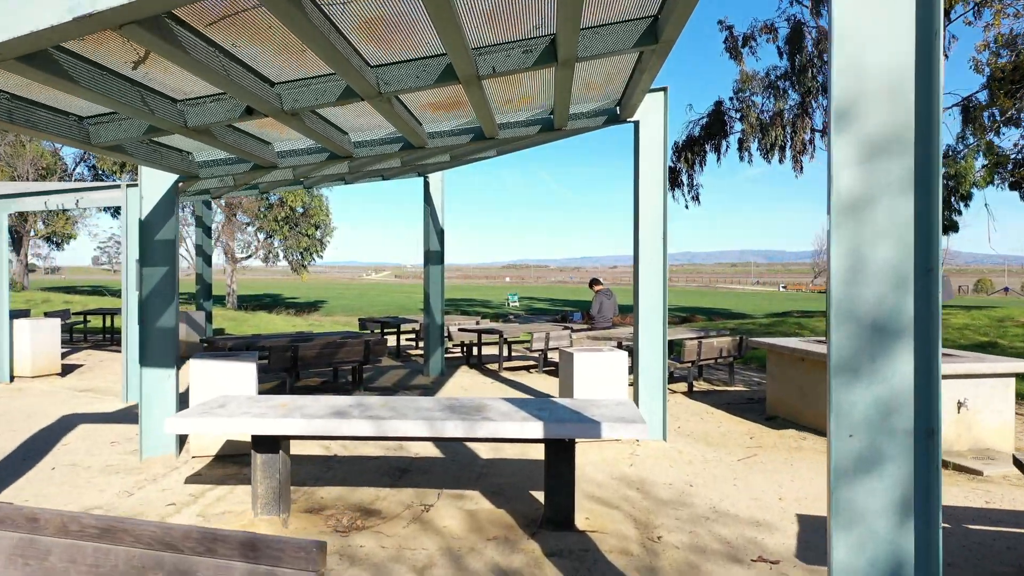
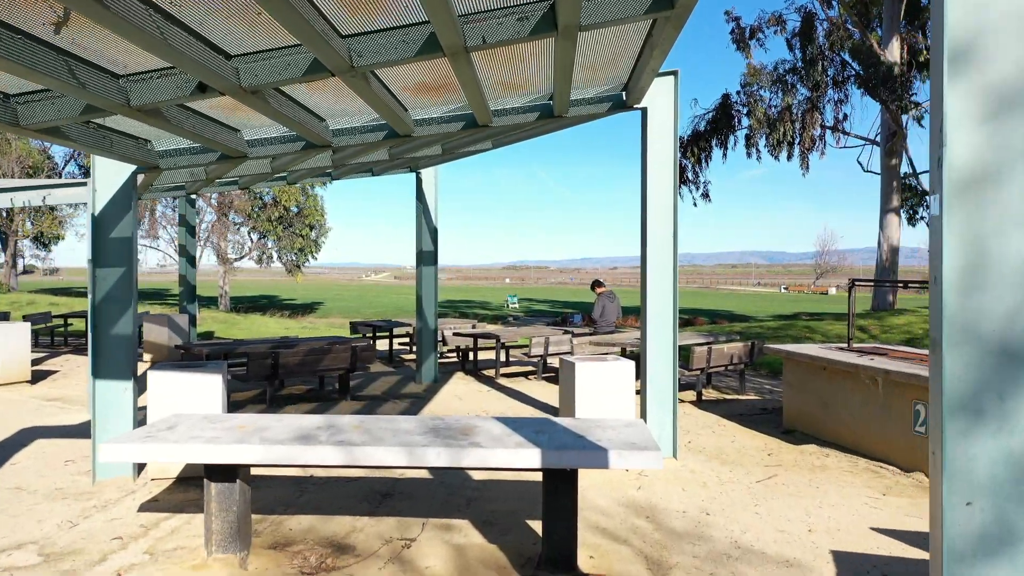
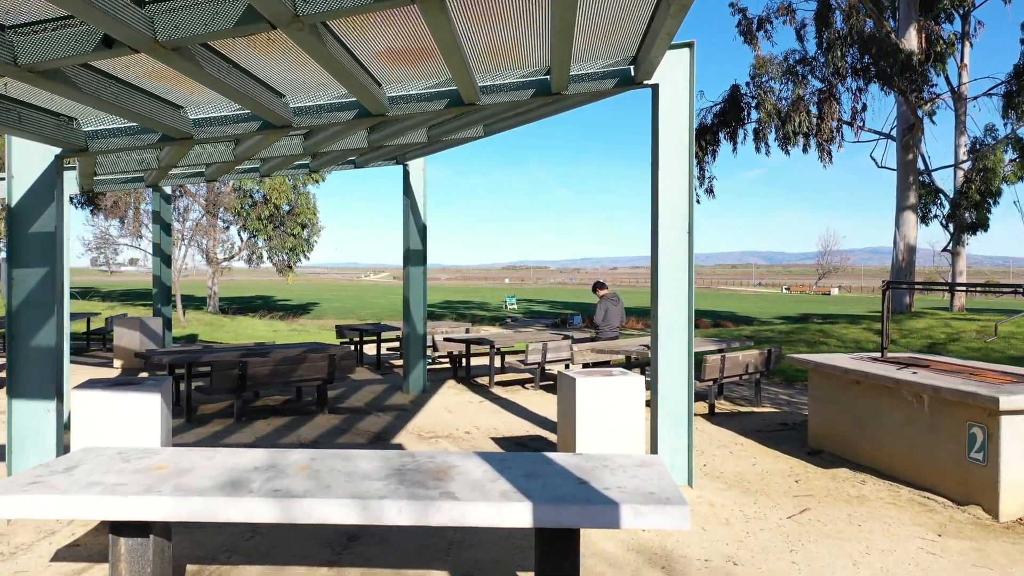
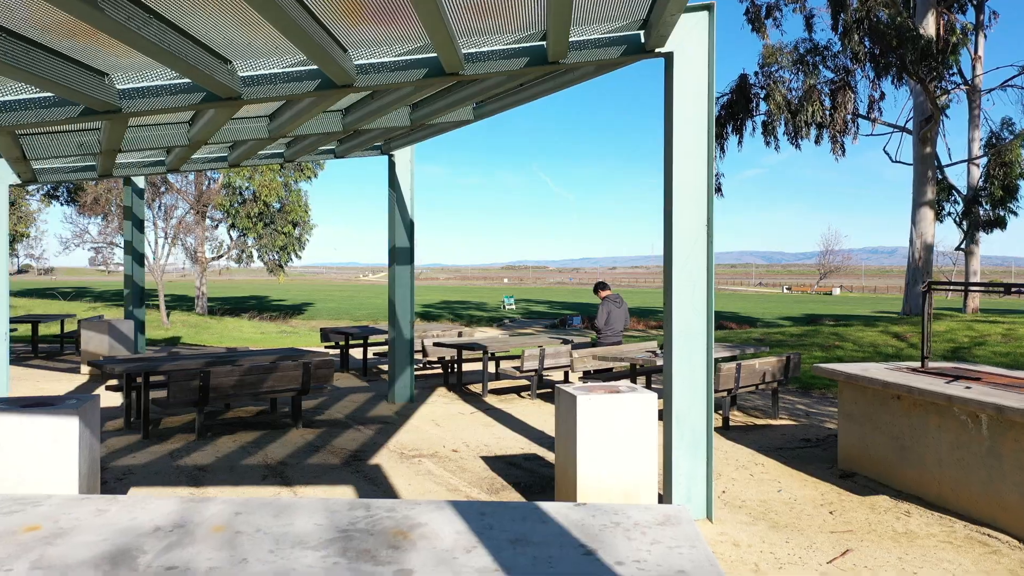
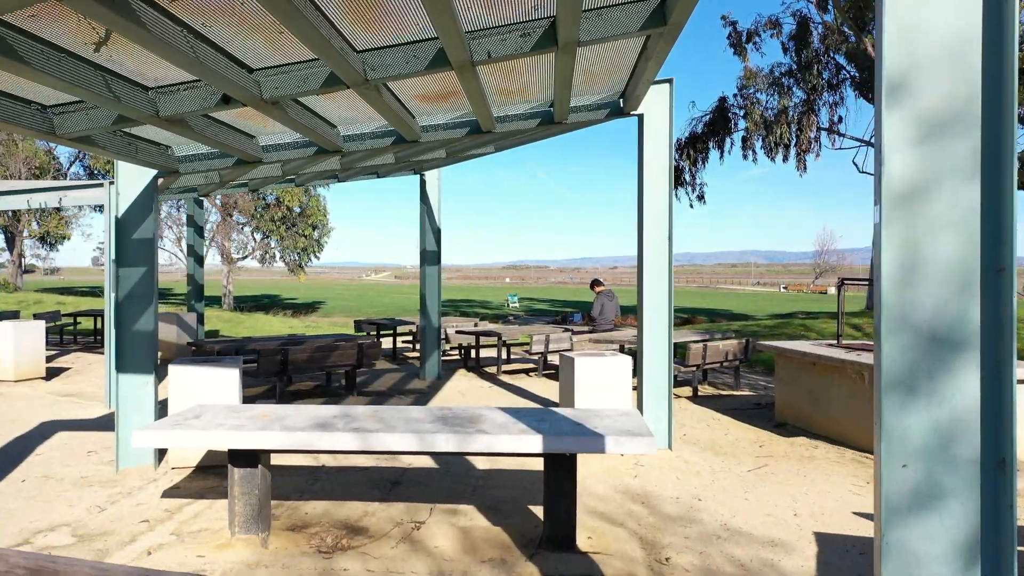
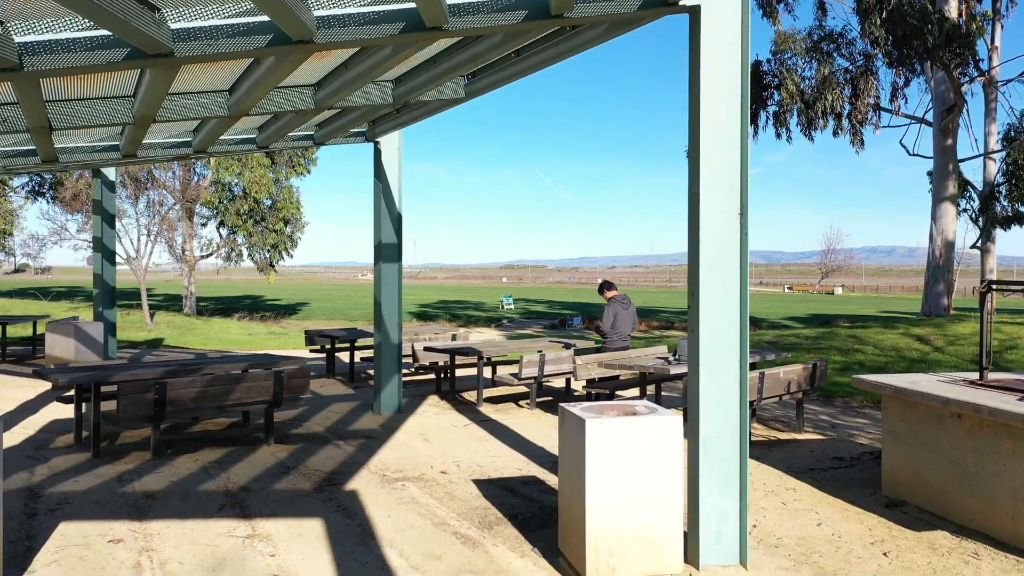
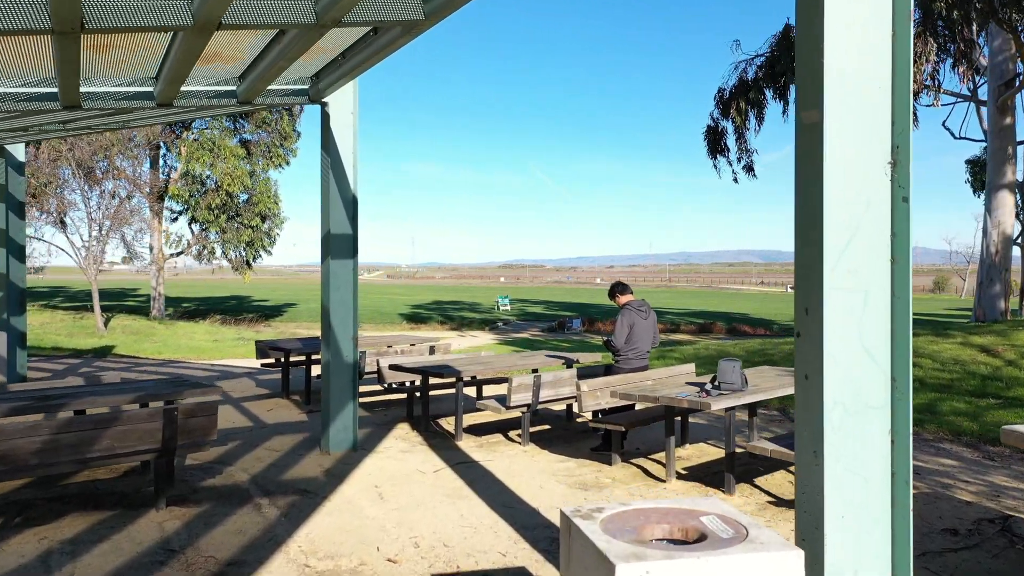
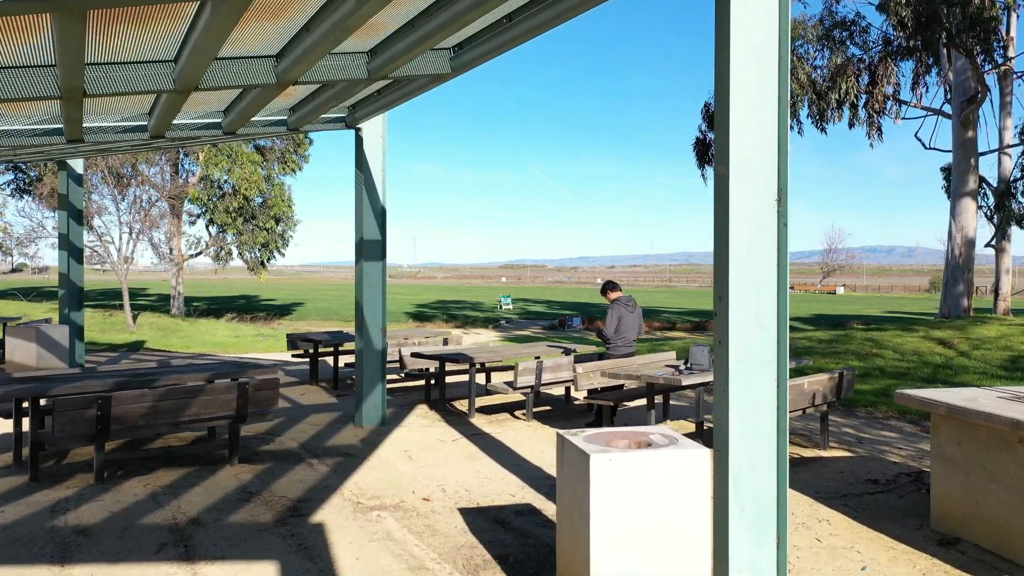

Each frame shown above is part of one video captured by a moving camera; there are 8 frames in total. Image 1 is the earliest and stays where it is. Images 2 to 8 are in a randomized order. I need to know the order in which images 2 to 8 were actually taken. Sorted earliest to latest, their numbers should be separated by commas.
5, 2, 3, 4, 6, 8, 7
